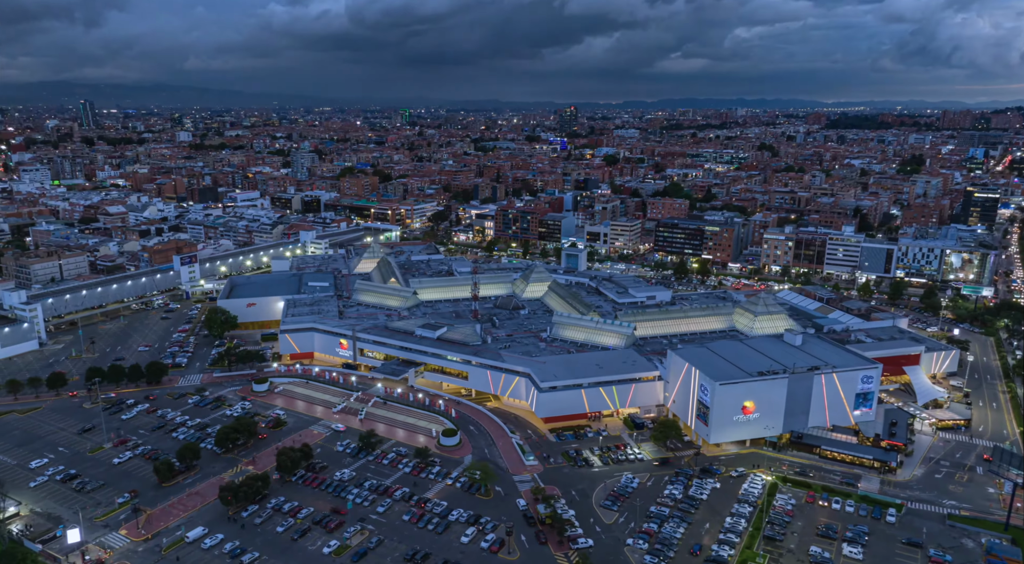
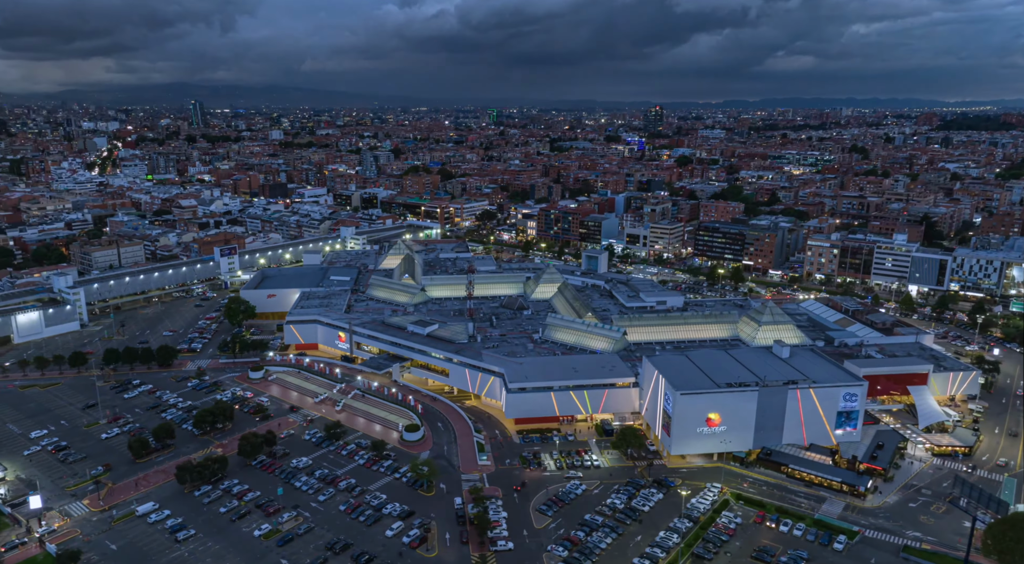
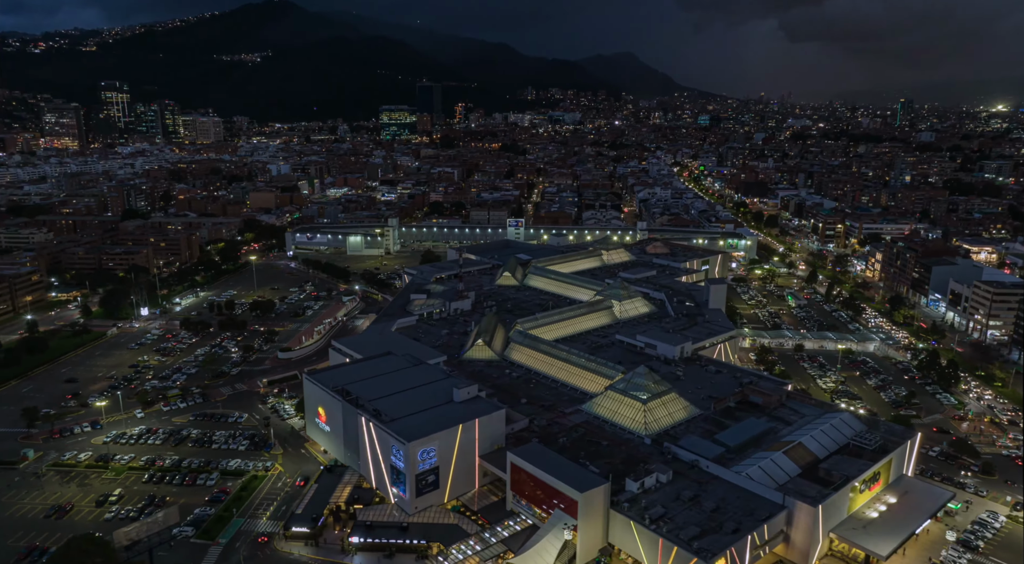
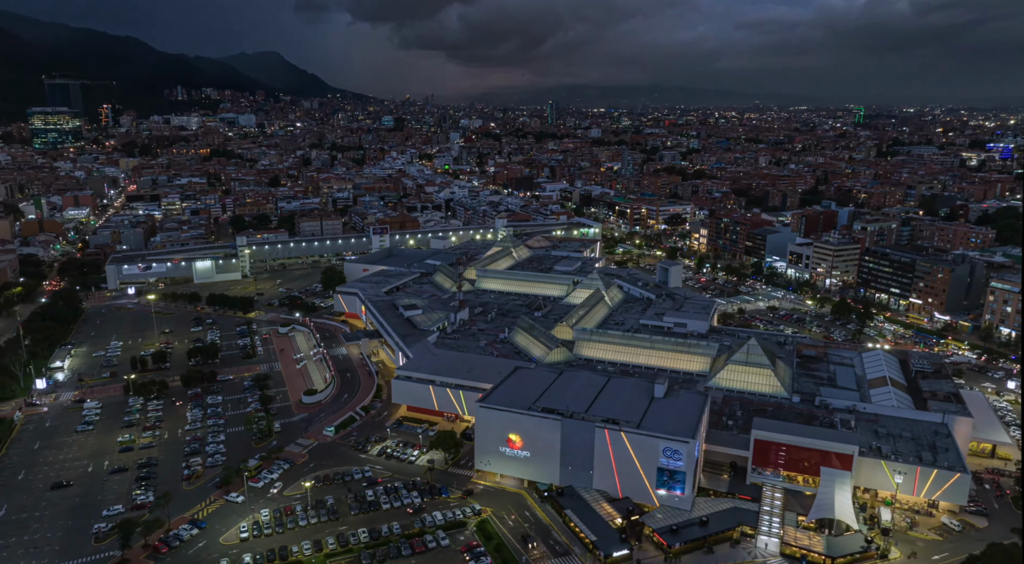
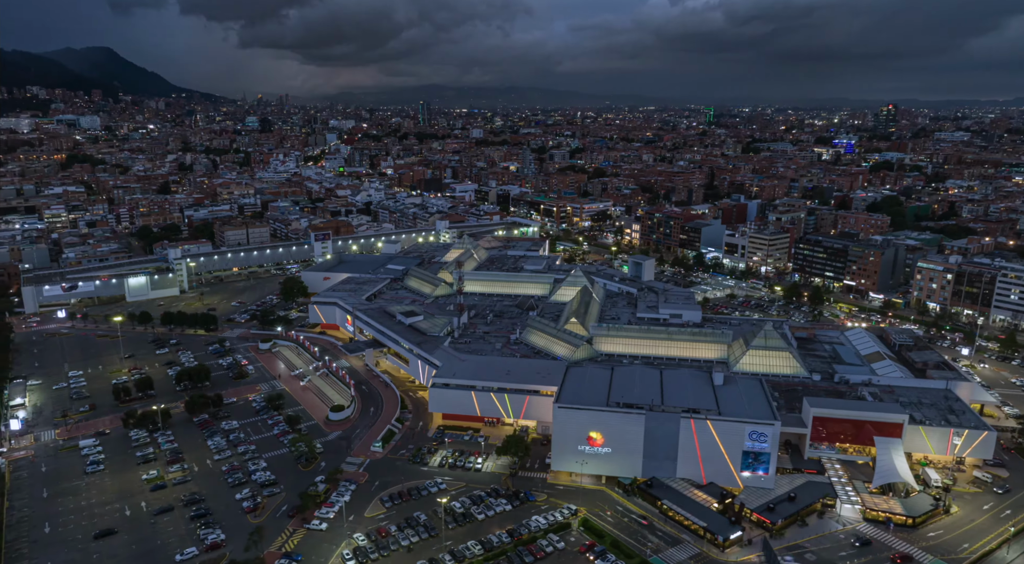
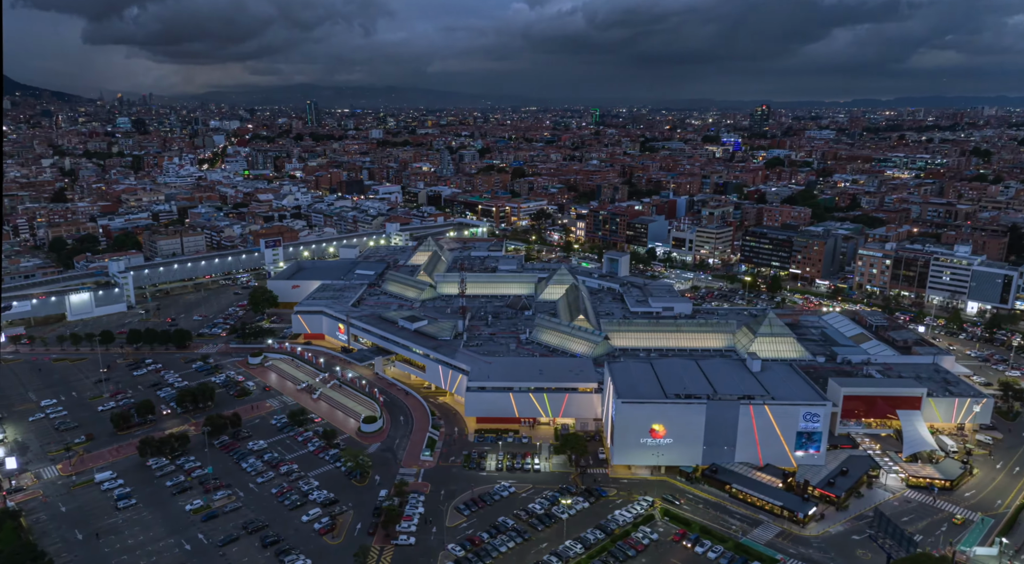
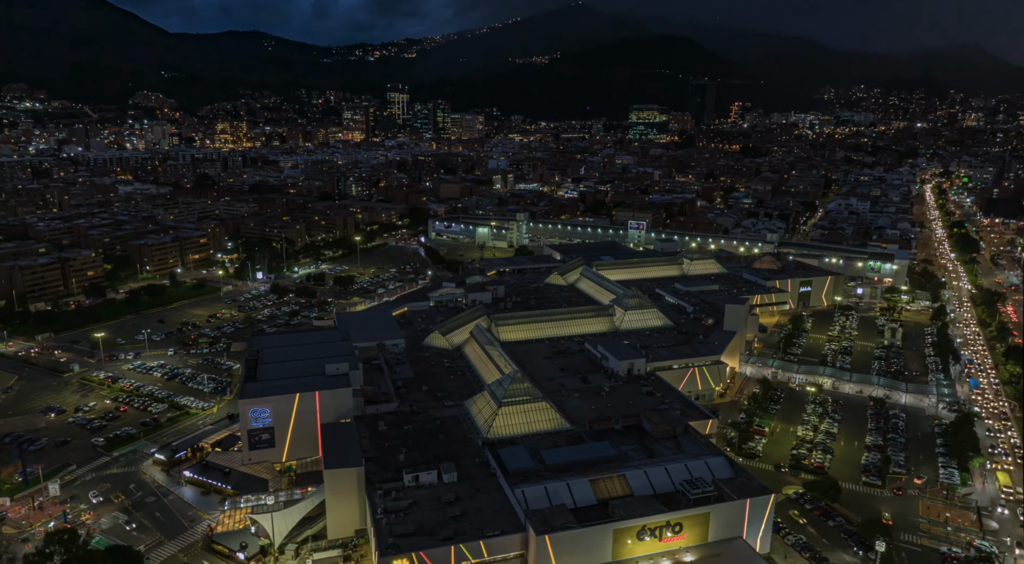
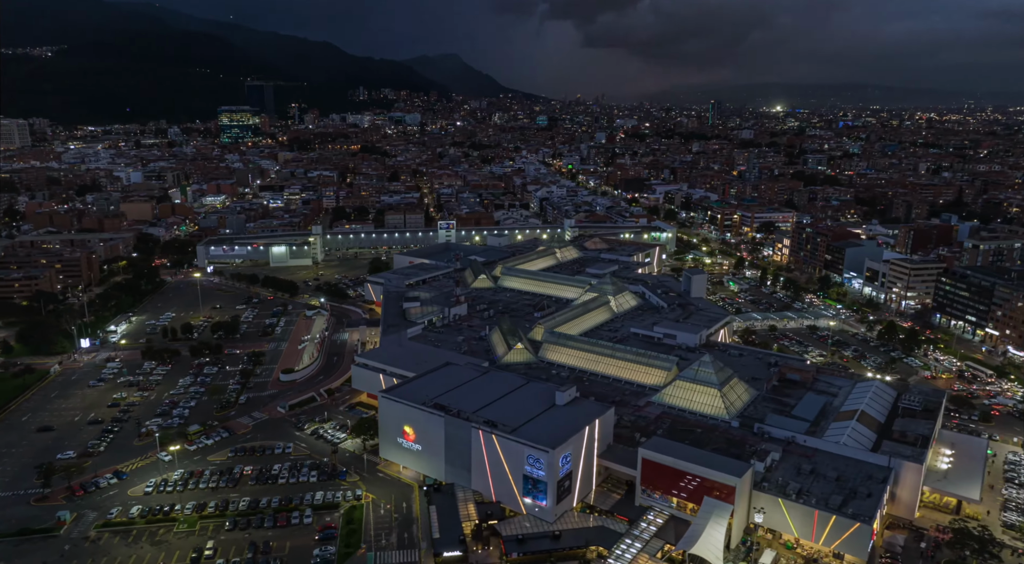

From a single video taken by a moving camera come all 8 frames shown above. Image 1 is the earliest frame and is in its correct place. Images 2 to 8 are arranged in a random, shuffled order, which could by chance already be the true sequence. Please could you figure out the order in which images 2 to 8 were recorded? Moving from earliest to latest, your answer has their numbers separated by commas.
2, 6, 5, 4, 8, 3, 7
